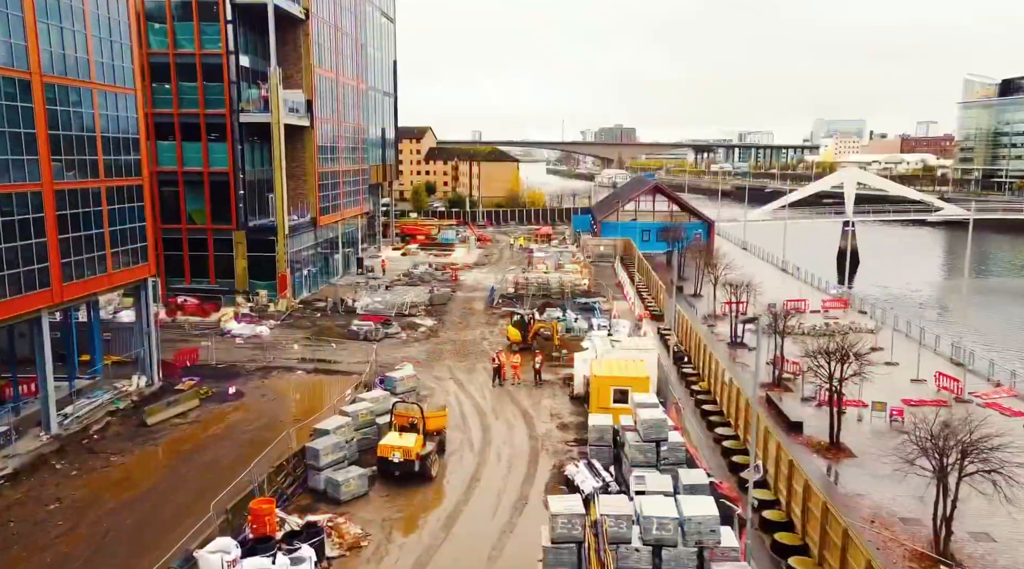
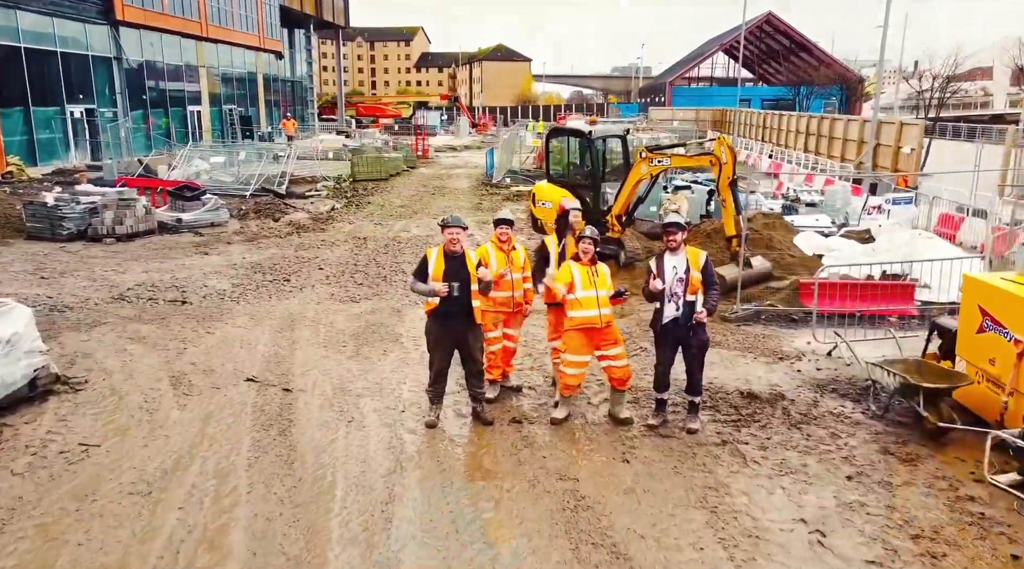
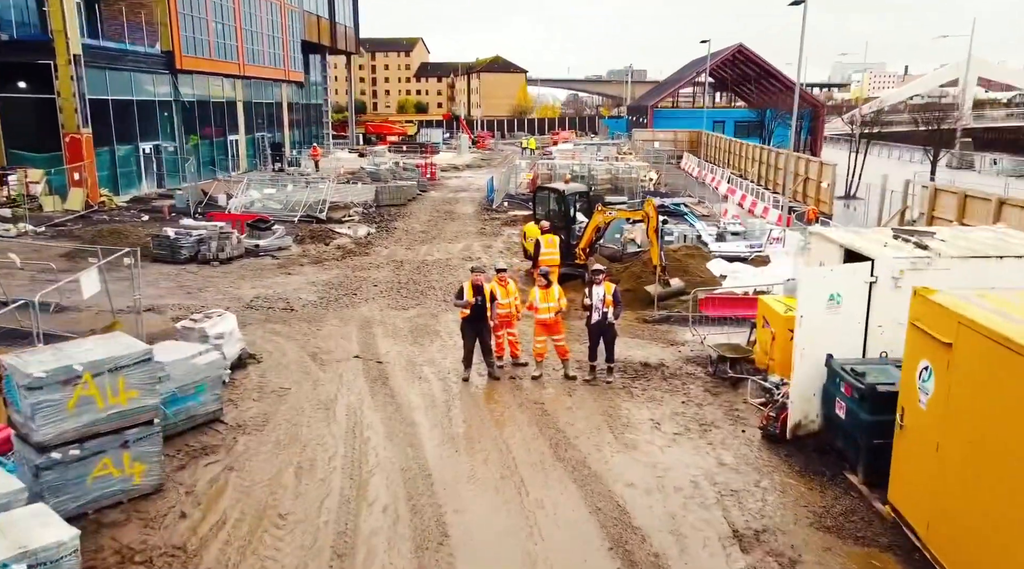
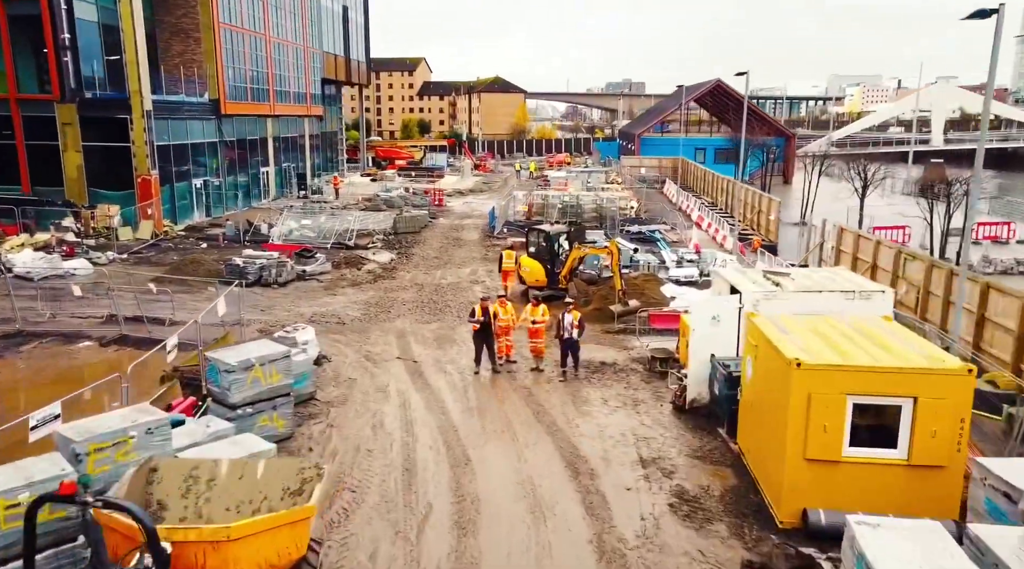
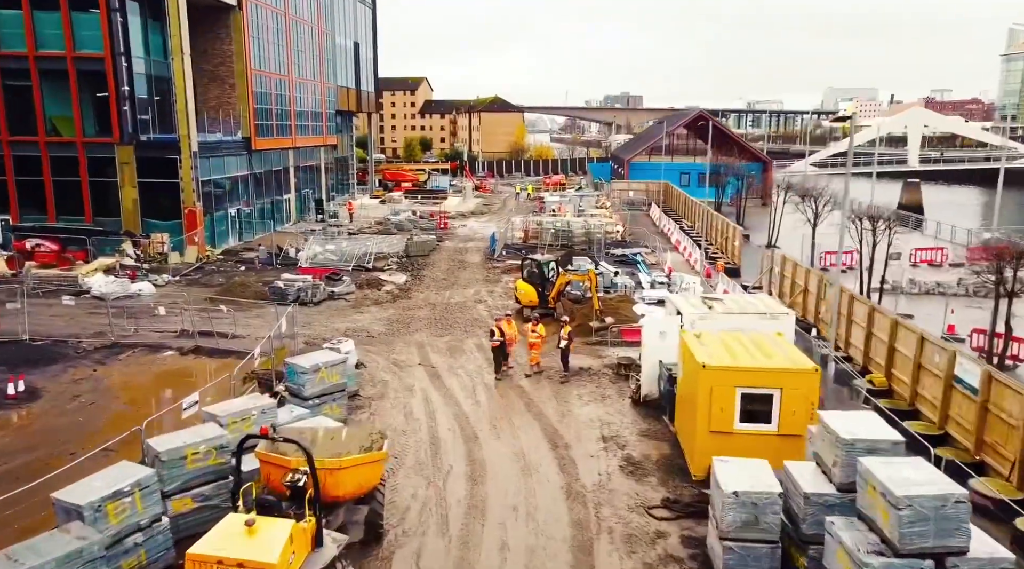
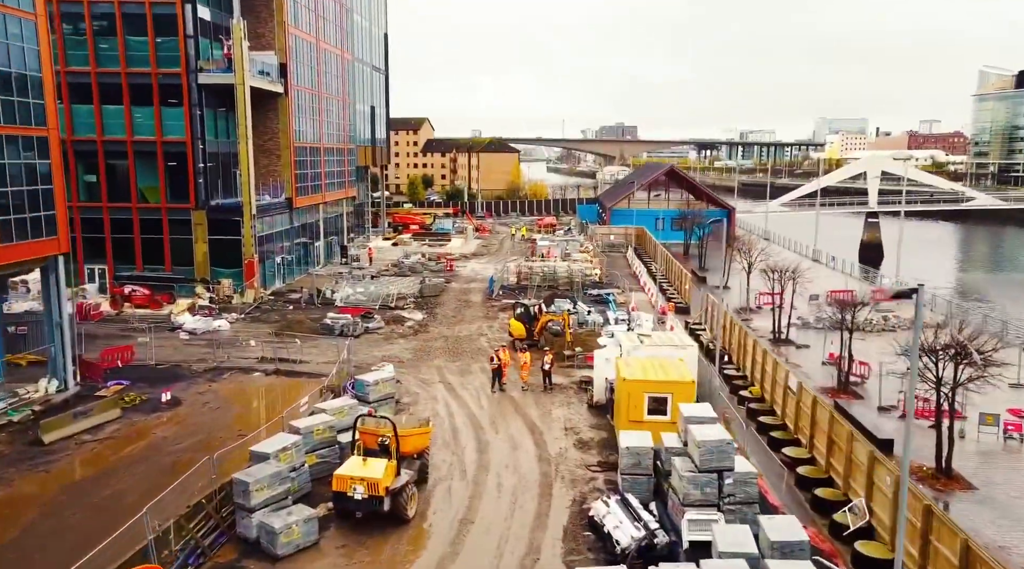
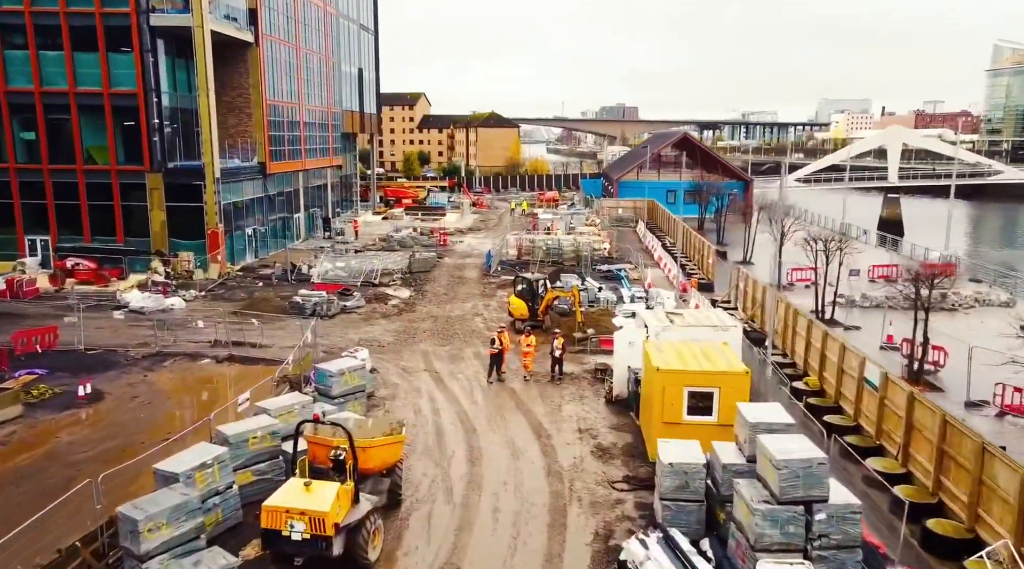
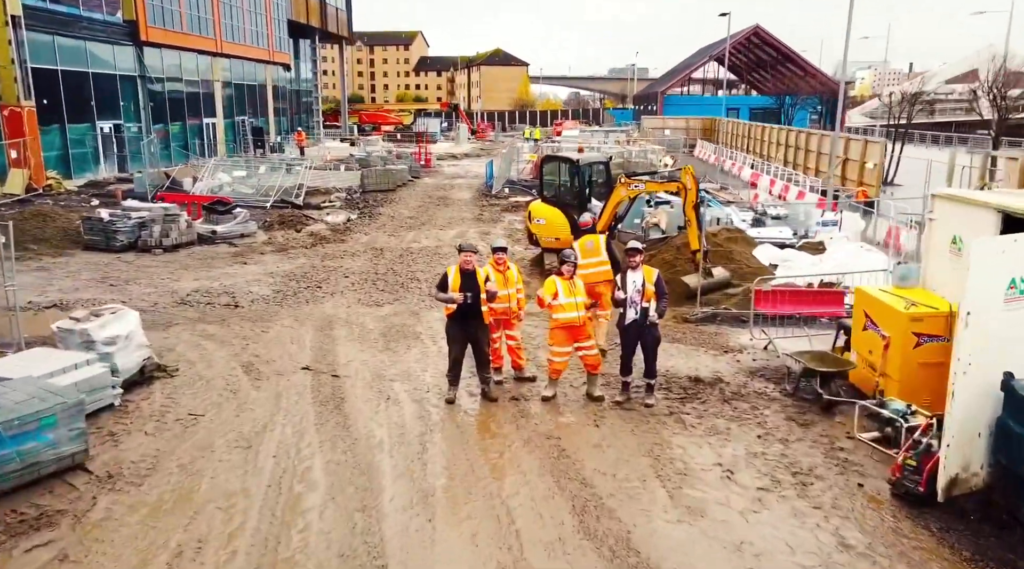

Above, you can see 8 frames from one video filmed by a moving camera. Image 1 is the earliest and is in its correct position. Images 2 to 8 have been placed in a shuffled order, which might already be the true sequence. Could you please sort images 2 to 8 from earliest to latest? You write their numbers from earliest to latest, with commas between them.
6, 7, 5, 4, 3, 8, 2
